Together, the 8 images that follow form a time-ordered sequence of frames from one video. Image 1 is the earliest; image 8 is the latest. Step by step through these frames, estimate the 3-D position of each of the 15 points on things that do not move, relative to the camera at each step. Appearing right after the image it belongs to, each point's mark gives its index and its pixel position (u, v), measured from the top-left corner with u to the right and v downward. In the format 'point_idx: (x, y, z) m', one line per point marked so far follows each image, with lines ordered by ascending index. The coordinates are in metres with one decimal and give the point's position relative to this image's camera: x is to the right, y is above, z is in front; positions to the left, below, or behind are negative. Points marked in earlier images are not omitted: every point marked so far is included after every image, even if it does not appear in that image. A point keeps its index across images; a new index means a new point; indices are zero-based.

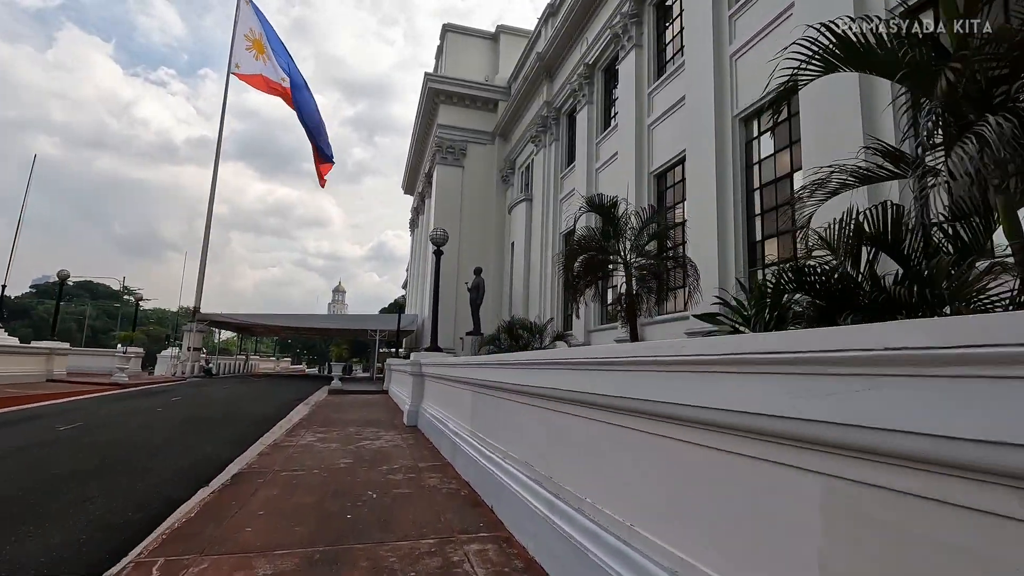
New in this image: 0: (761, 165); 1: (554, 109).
0: (+4.0, +2.0, +8.6) m
1: (+1.4, +5.9, +17.8) m
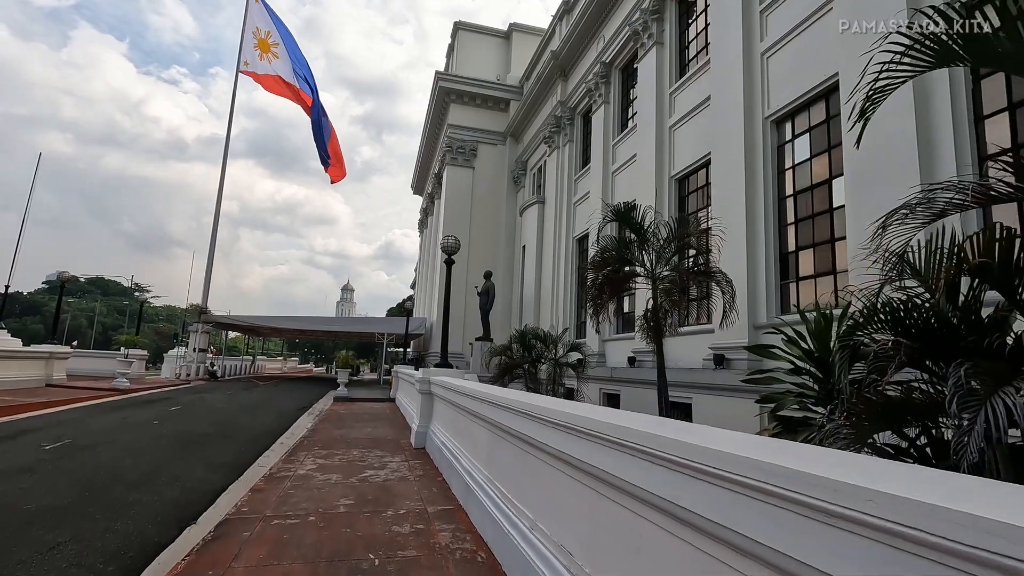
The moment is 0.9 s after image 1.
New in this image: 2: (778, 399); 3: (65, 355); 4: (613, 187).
0: (+4.2, +1.7, +8.0) m
1: (+1.8, +5.7, +17.3) m
2: (+1.7, -0.7, +3.4) m
3: (-11.7, -1.8, +14.0) m
4: (+2.6, +2.6, +13.9) m
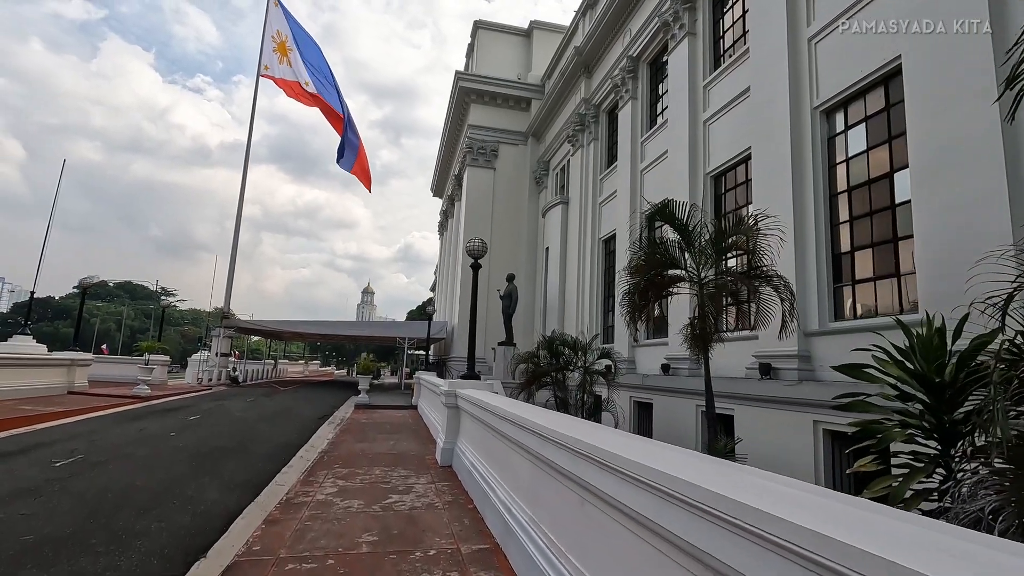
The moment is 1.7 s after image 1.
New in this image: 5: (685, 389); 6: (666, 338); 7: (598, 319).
0: (+4.6, +1.7, +7.4) m
1: (+2.5, +5.6, +16.8) m
2: (+2.0, -0.8, +2.9) m
3: (-11.0, -1.9, +13.9) m
4: (+3.3, +2.5, +13.4) m
5: (+3.2, -1.8, +9.9) m
6: (+3.3, -1.1, +11.6) m
7: (+2.5, -0.9, +15.2) m
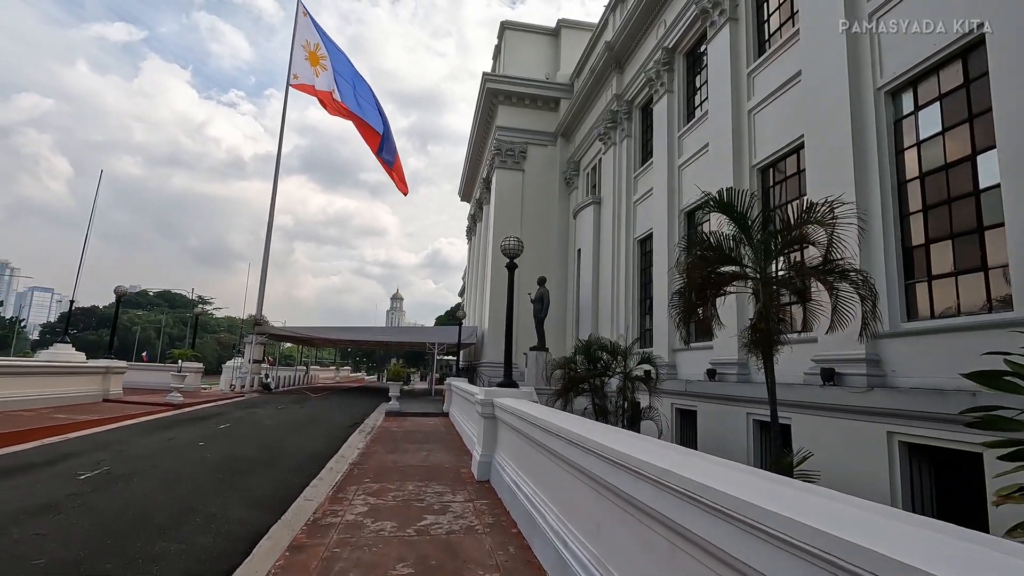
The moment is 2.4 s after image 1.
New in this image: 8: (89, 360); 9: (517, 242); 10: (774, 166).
0: (+5.1, +1.7, +6.7) m
1: (+3.4, +5.6, +16.2) m
2: (+2.2, -0.7, +2.3) m
3: (-10.2, -2.1, +14.0) m
4: (+4.0, +2.5, +12.7) m
5: (+3.8, -1.8, +9.2) m
6: (+4.0, -1.1, +10.9) m
7: (+3.3, -0.9, +14.6) m
8: (-10.3, -1.8, +13.1) m
9: (+0.1, +0.6, +6.7) m
10: (+4.6, +2.2, +9.5) m
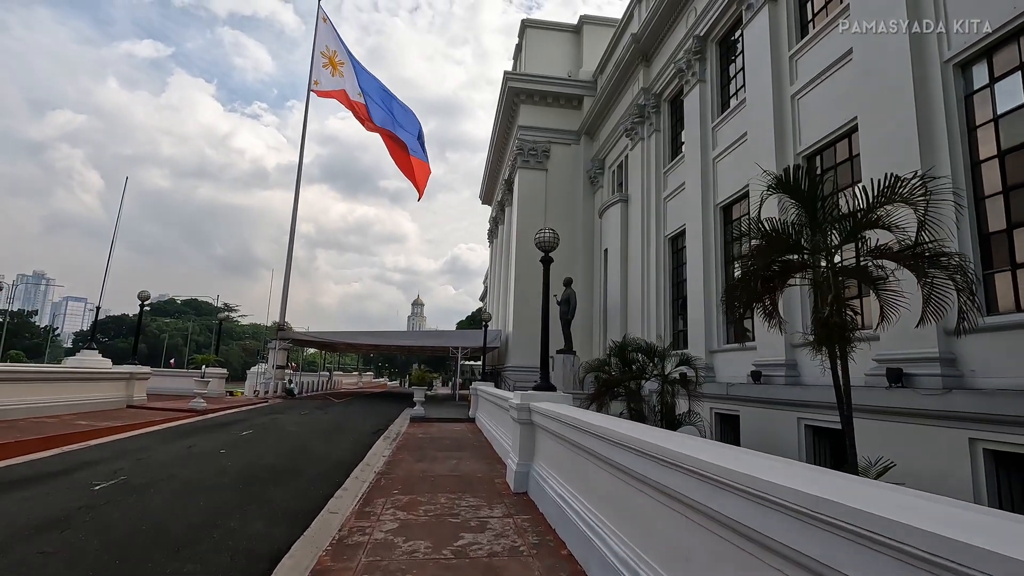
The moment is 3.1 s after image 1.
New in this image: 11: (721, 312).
0: (+5.5, +1.8, +6.0) m
1: (+4.1, +5.6, +15.7) m
2: (+2.5, -0.6, +1.8) m
3: (-9.5, -2.3, +13.9) m
4: (+4.6, +2.5, +12.1) m
5: (+4.3, -1.8, +8.6) m
6: (+4.6, -1.0, +10.3) m
7: (+4.1, -0.9, +14.0) m
8: (-9.6, -1.9, +13.0) m
9: (+0.5, +0.6, +6.3) m
10: (+5.1, +2.2, +8.9) m
11: (+4.5, -0.5, +11.6) m
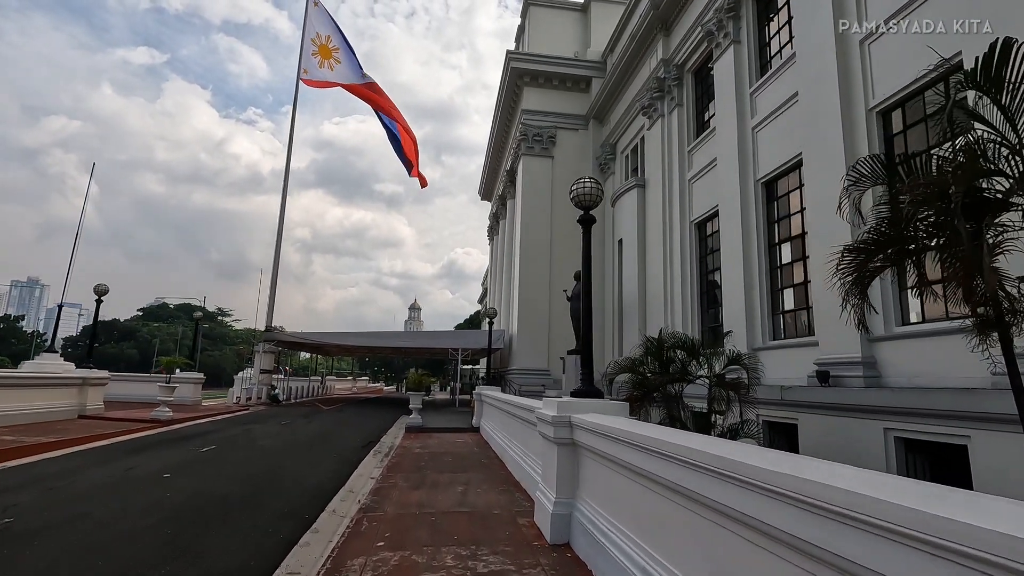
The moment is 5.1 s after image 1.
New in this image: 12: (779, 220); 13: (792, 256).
0: (+5.7, +2.1, +4.5) m
1: (+4.3, +5.8, +14.1) m
2: (+2.8, -0.3, +0.2) m
3: (-9.3, -2.1, +12.2) m
4: (+4.8, +2.8, +10.6) m
5: (+4.5, -1.5, +7.0) m
6: (+4.8, -0.8, +8.7) m
7: (+4.3, -0.7, +12.4) m
8: (-9.4, -1.7, +11.3) m
9: (+0.7, +0.9, +4.6) m
10: (+5.3, +2.5, +7.3) m
11: (+4.7, -0.3, +10.0) m
12: (+5.0, +1.3, +10.0) m
13: (+5.0, +0.6, +9.6) m
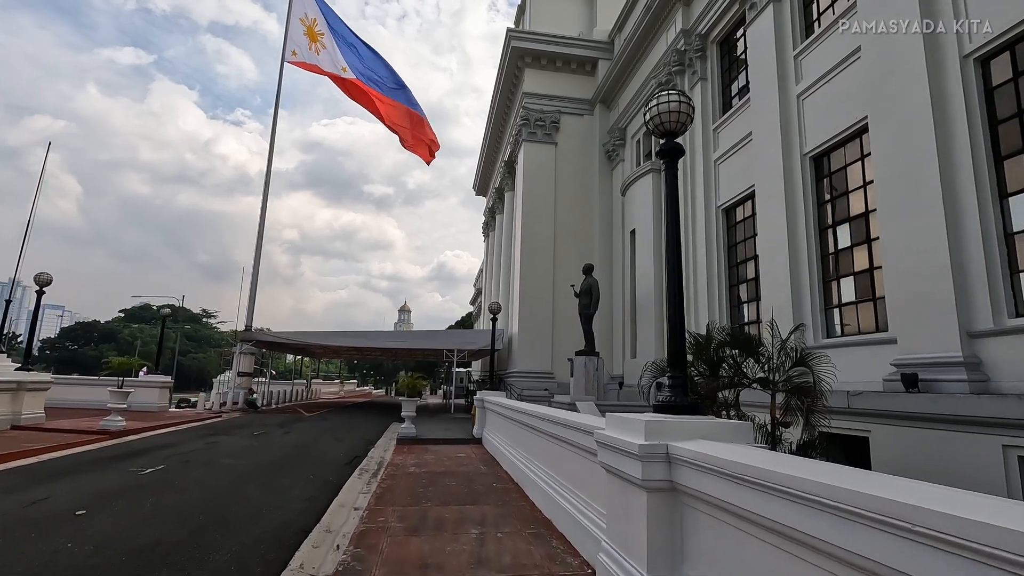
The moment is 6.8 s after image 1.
0: (+6.0, +2.3, +3.1) m
1: (+4.4, +5.9, +12.8) m
2: (+3.1, -0.1, -1.2) m
3: (-9.1, -1.9, +10.5) m
4: (+5.0, +2.9, +9.2) m
5: (+4.8, -1.3, +5.6) m
6: (+5.0, -0.6, +7.3) m
7: (+4.4, -0.5, +11.0) m
8: (-9.2, -1.5, +9.6) m
9: (+1.0, +1.1, +3.2) m
10: (+5.6, +2.7, +6.0) m
11: (+4.9, -0.1, +8.6) m
12: (+5.1, +1.4, +8.7) m
13: (+5.2, +0.7, +8.2) m
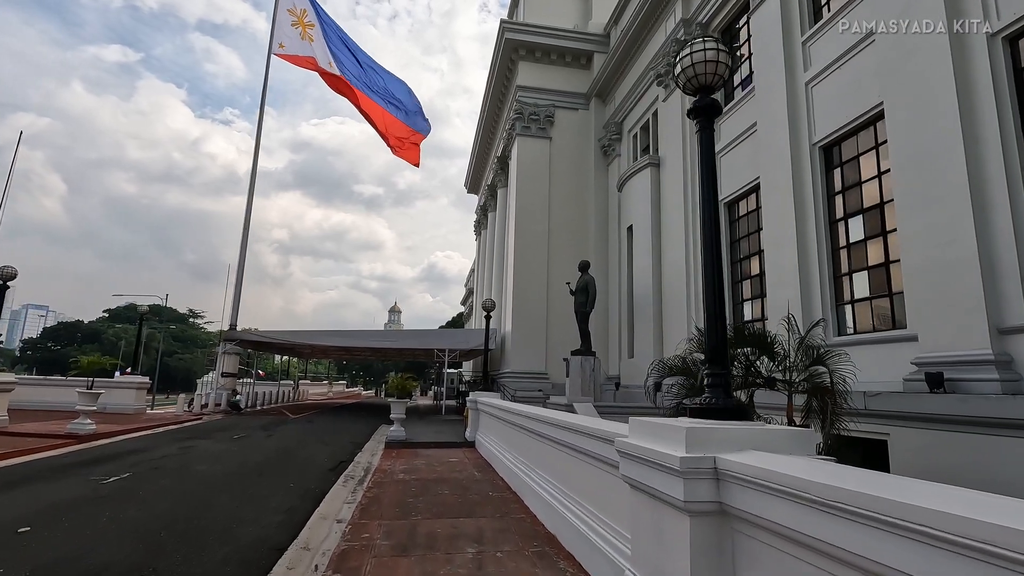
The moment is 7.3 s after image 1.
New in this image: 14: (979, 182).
0: (+6.0, +2.4, +2.7) m
1: (+4.3, +6.0, +12.4) m
2: (+3.2, 0.0, -1.7) m
3: (-9.2, -1.8, +9.9) m
4: (+4.9, +3.0, +8.8) m
5: (+4.8, -1.3, +5.2) m
6: (+5.0, -0.5, +6.9) m
7: (+4.3, -0.5, +10.6) m
8: (-9.3, -1.4, +9.0) m
9: (+1.0, +1.2, +2.7) m
10: (+5.6, +2.7, +5.6) m
11: (+4.8, 0.0, +8.2) m
12: (+5.1, +1.5, +8.3) m
13: (+5.1, +0.8, +7.8) m
14: (+5.2, +1.2, +6.0) m
